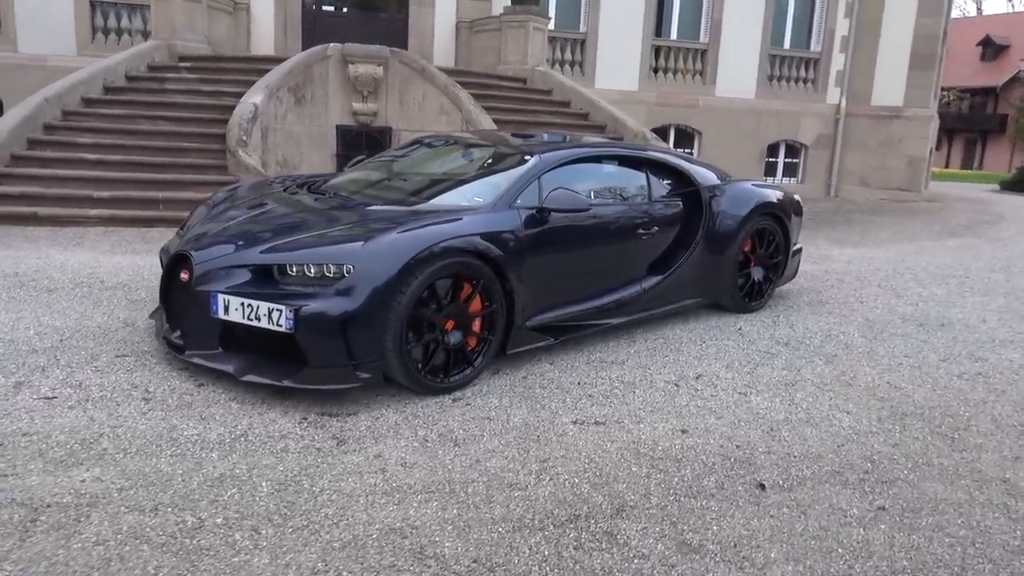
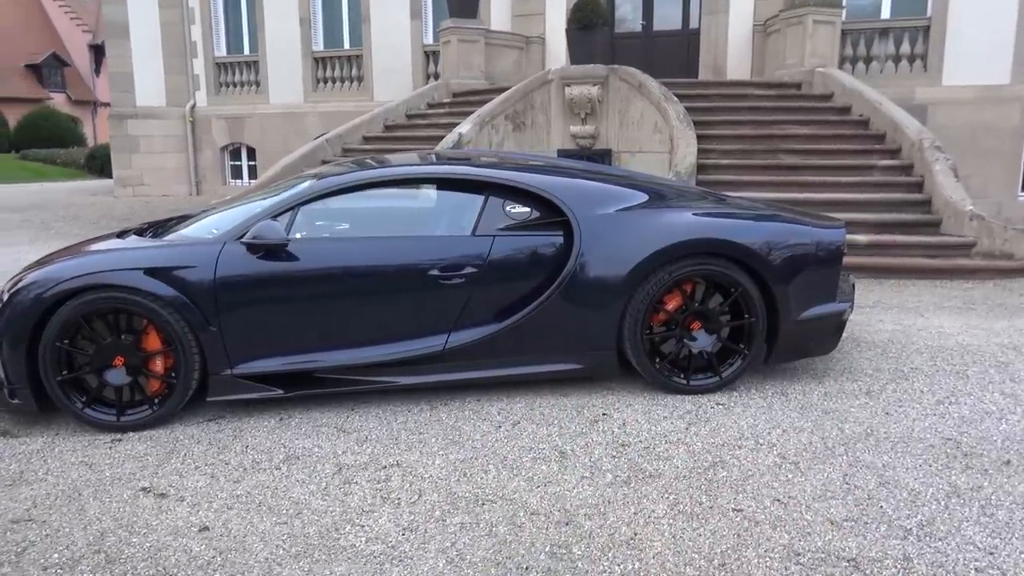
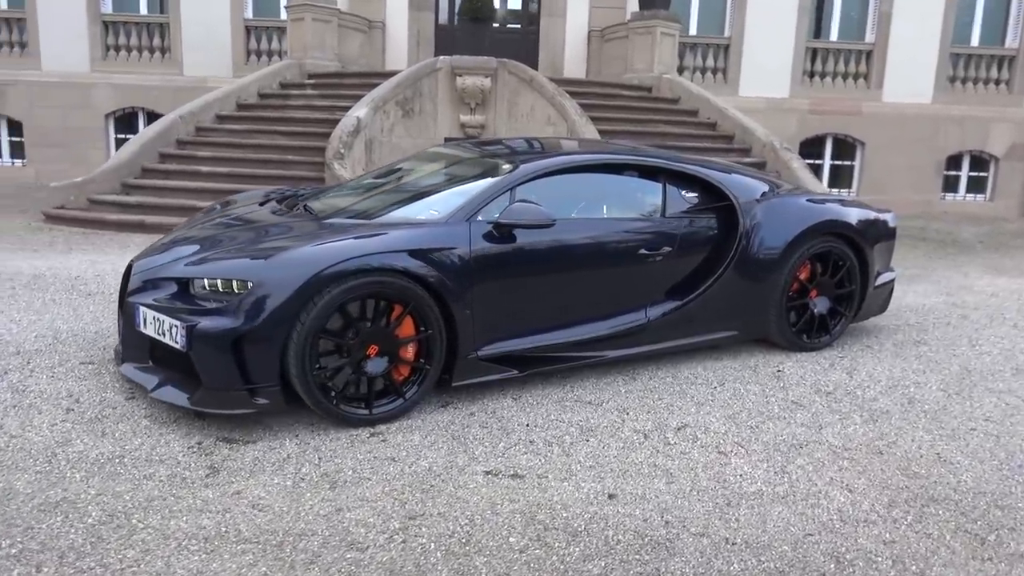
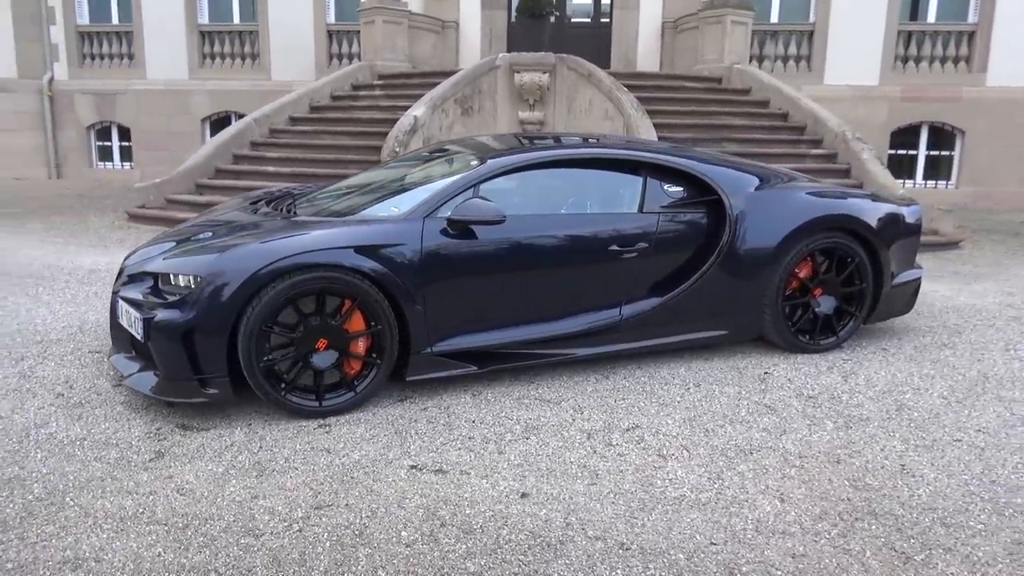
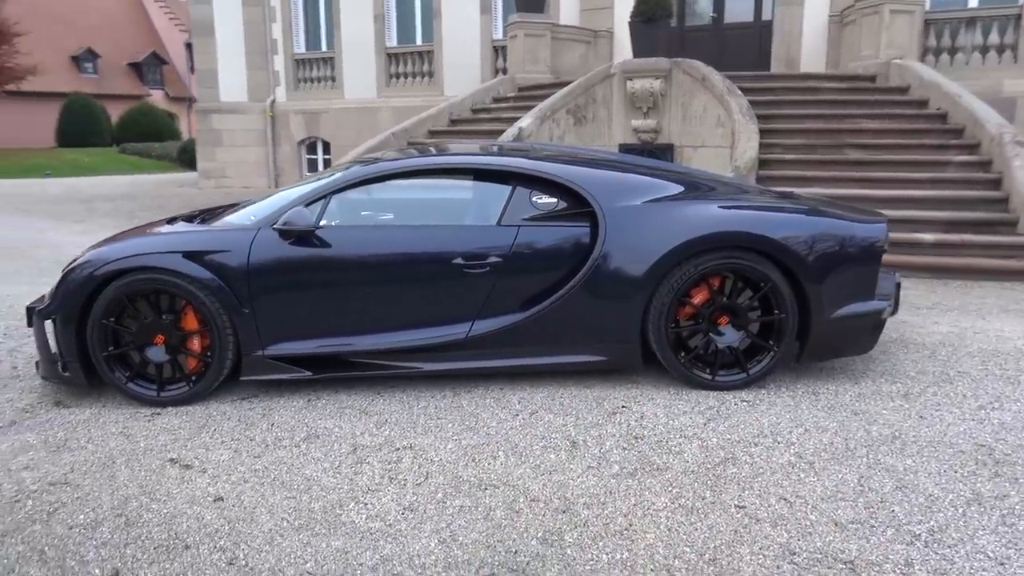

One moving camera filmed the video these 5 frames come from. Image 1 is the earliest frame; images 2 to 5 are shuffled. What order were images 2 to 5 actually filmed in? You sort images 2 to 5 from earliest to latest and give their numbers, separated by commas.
3, 4, 2, 5
